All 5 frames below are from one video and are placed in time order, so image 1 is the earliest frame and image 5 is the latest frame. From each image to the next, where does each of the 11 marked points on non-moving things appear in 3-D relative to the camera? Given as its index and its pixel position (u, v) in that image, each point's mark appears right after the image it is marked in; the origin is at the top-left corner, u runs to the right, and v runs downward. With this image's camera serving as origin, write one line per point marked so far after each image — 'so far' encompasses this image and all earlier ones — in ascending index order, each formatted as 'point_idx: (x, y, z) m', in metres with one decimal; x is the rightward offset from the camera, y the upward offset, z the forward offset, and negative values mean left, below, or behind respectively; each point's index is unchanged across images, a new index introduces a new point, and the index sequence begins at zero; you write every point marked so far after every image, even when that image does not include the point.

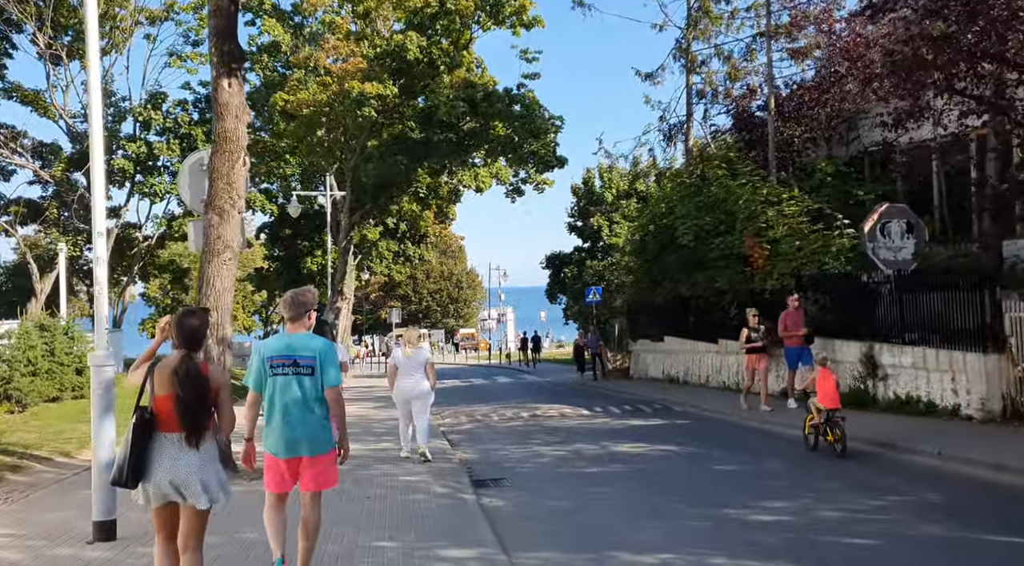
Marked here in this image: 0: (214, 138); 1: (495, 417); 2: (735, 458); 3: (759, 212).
0: (-3.4, +1.6, +10.2) m
1: (-0.3, -2.7, +18.0) m
2: (+2.7, -2.1, +10.9) m
3: (+5.3, +1.5, +19.4) m
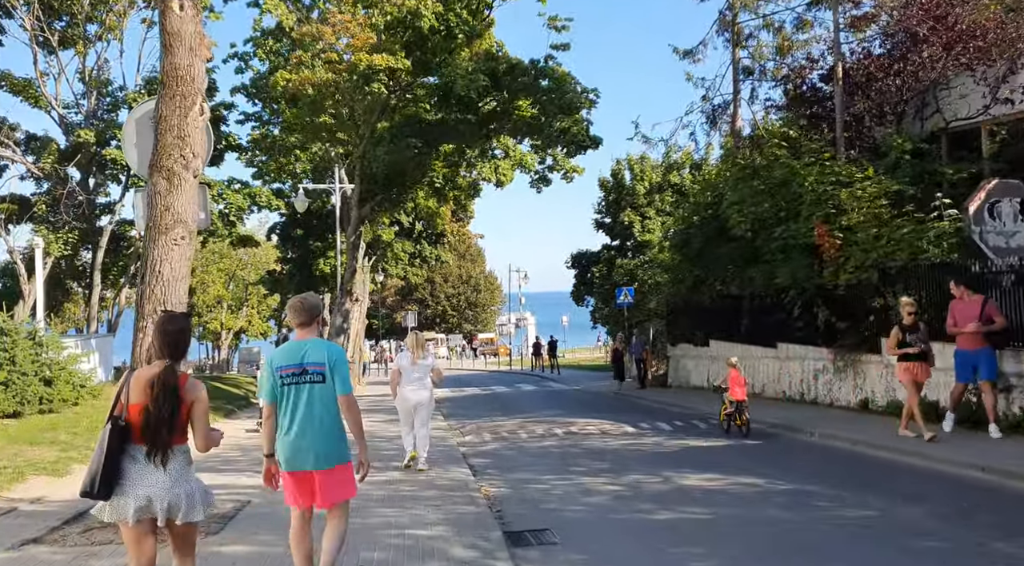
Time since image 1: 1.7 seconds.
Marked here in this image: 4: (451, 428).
0: (-3.0, +1.7, +7.7) m
1: (+0.2, -2.6, +15.4) m
2: (+3.1, -2.0, +8.3) m
3: (+5.8, +1.6, +16.8) m
4: (-1.1, -2.8, +17.1) m
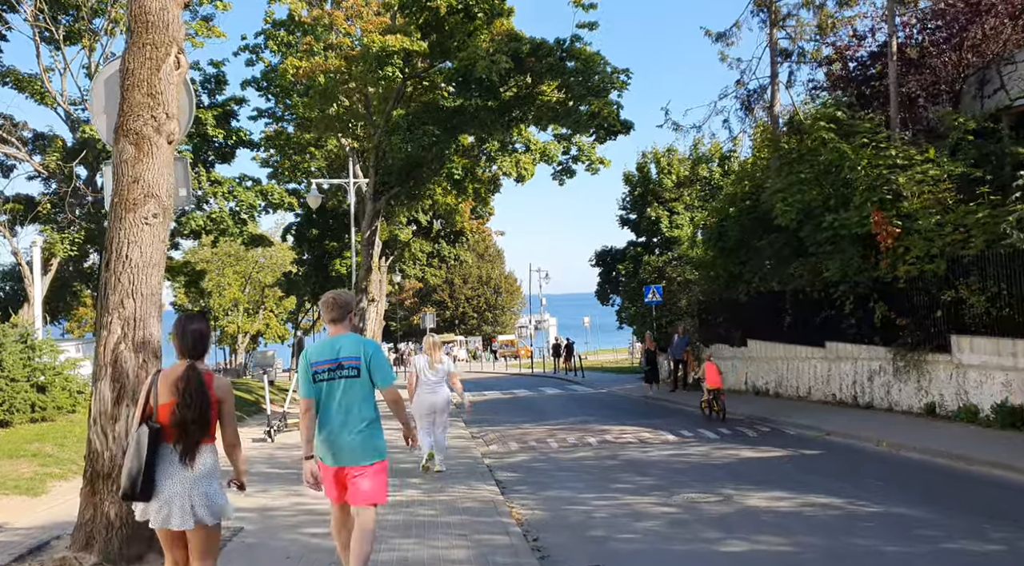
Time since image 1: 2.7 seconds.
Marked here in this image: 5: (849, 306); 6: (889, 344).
0: (-2.7, +1.8, +6.4) m
1: (+0.7, -2.5, +14.0) m
2: (+3.4, -1.8, +6.9) m
3: (+6.3, +1.8, +15.3) m
4: (-0.7, -2.7, +15.7) m
5: (+6.2, -0.4, +16.5) m
6: (+6.4, -1.0, +15.2) m
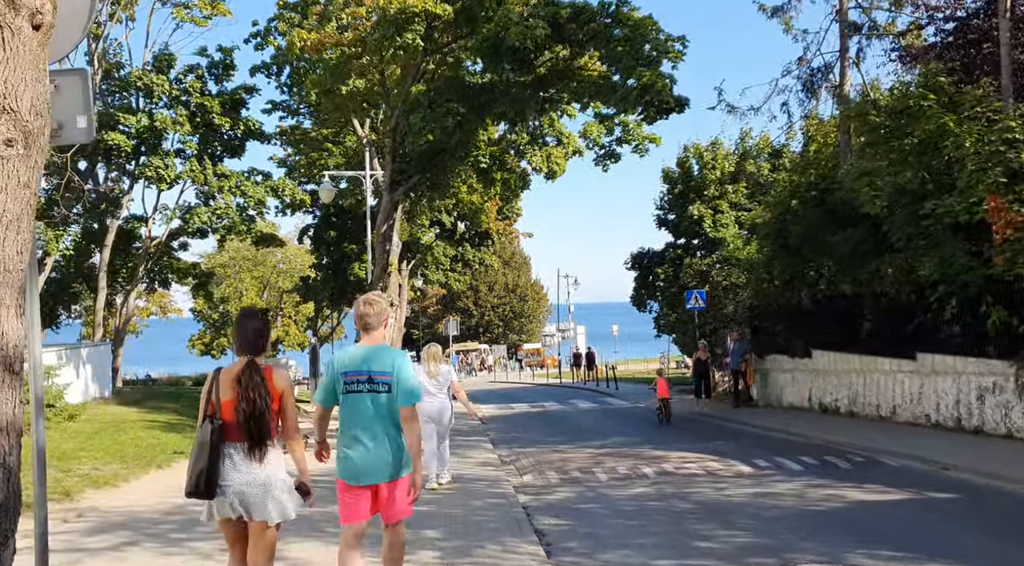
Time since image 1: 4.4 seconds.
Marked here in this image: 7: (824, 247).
0: (-2.4, +2.0, +4.0) m
1: (+1.2, -2.5, +11.5) m
2: (+3.7, -1.7, +4.3) m
3: (+6.8, +1.8, +12.7) m
4: (-0.1, -2.6, +13.3) m
5: (+6.7, -0.4, +13.8) m
6: (+6.9, -1.0, +12.6) m
7: (+6.3, +0.8, +18.1) m
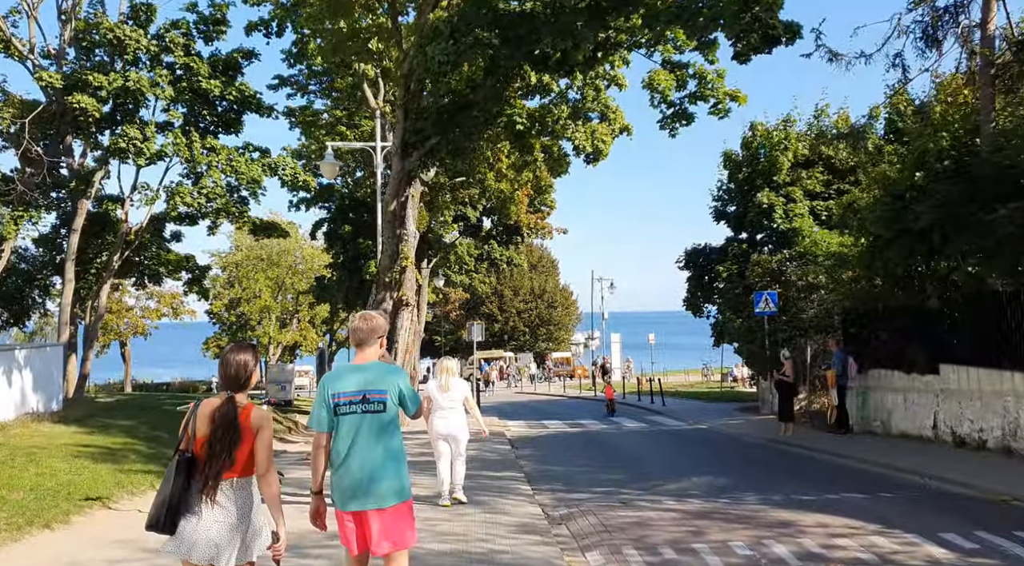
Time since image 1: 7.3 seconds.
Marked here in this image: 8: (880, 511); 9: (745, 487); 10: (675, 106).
0: (-2.1, +2.3, 0.0) m
1: (+1.7, -2.2, +7.3) m
2: (+4.0, -1.5, +0.1) m
3: (+7.4, +1.9, +8.4) m
4: (+0.4, -2.4, +9.1) m
5: (+7.3, -0.3, +9.5) m
6: (+7.4, -0.9, +8.2) m
7: (+7.0, +0.9, +13.8) m
8: (+3.7, -2.3, +8.9) m
9: (+2.9, -2.5, +11.0) m
10: (+2.9, +3.1, +16.0) m
